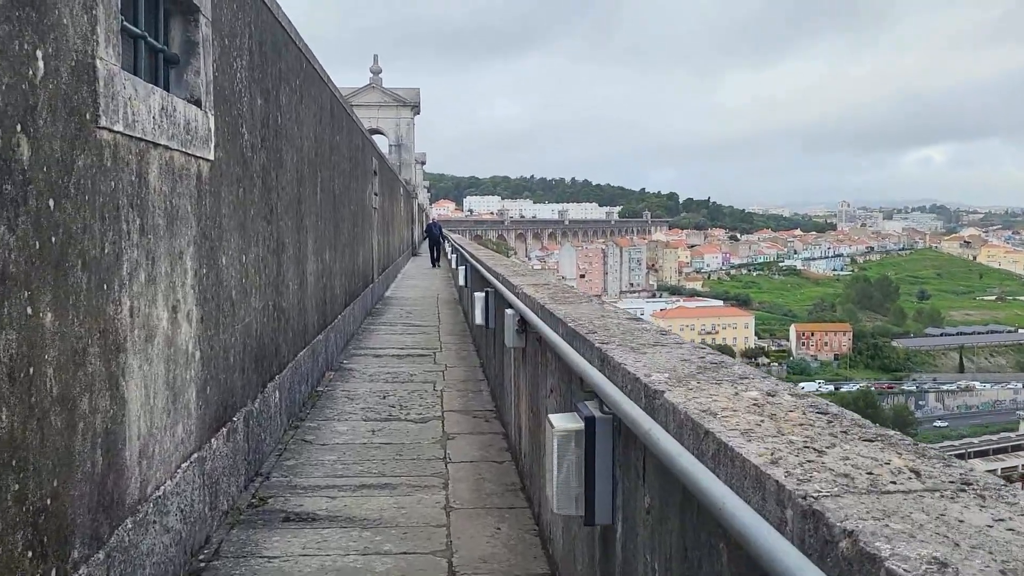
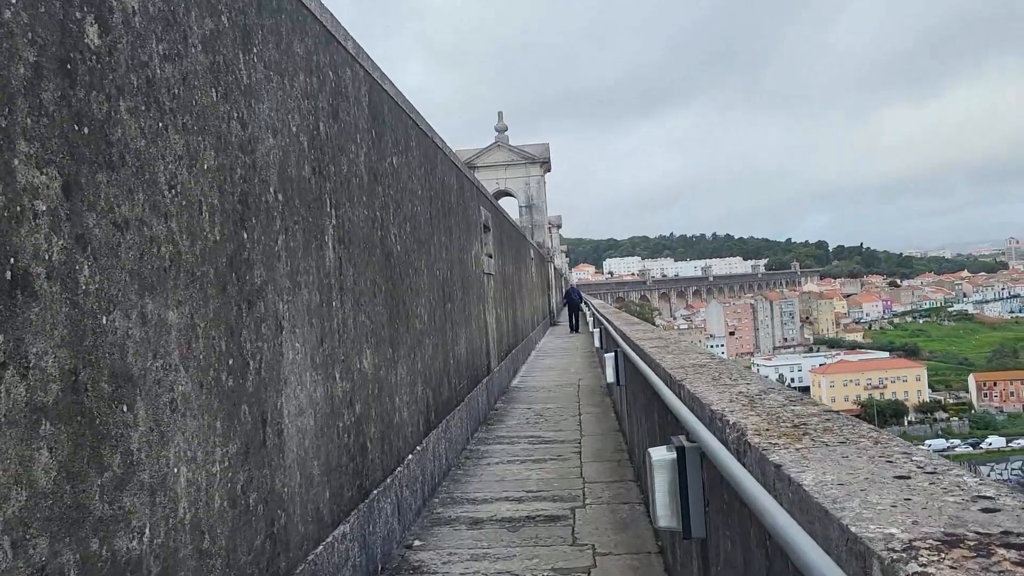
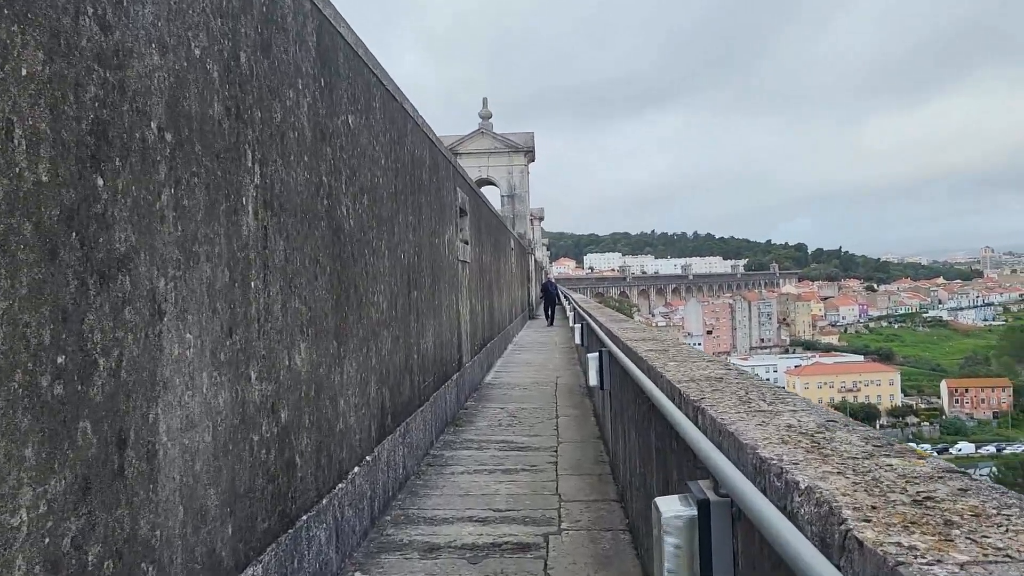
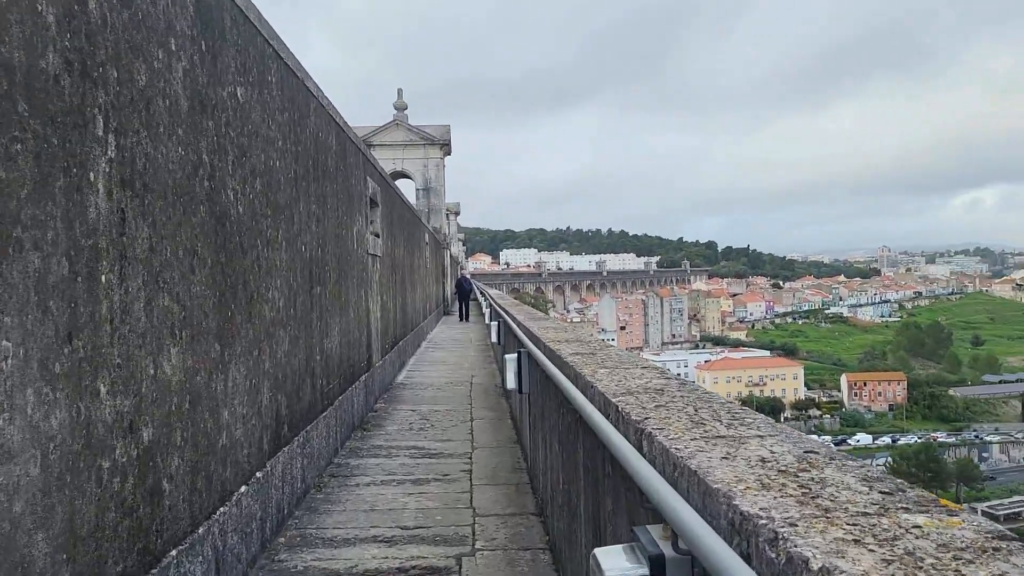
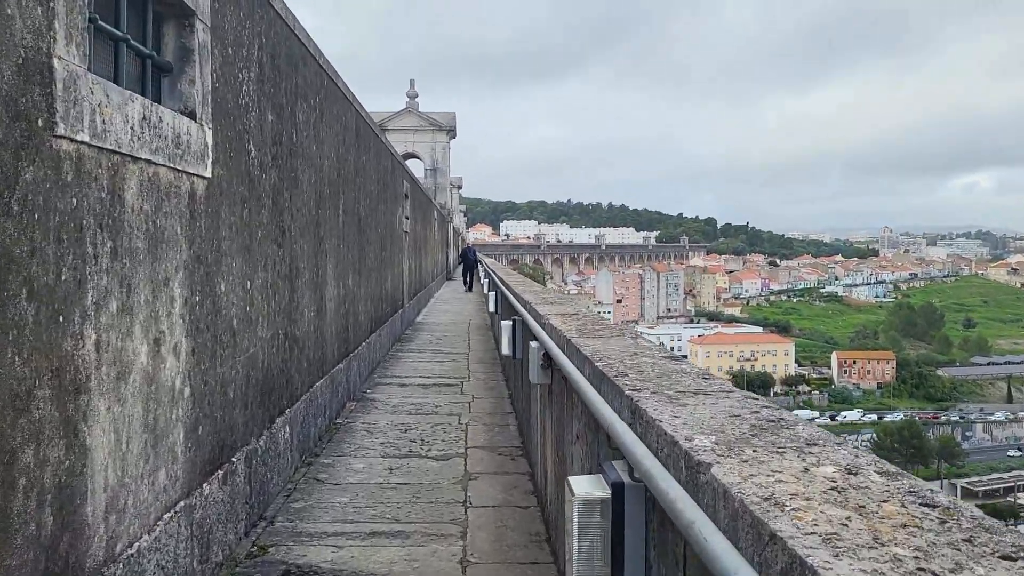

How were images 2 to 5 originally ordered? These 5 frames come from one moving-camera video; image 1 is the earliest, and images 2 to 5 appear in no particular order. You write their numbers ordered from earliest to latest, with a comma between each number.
5, 2, 3, 4
